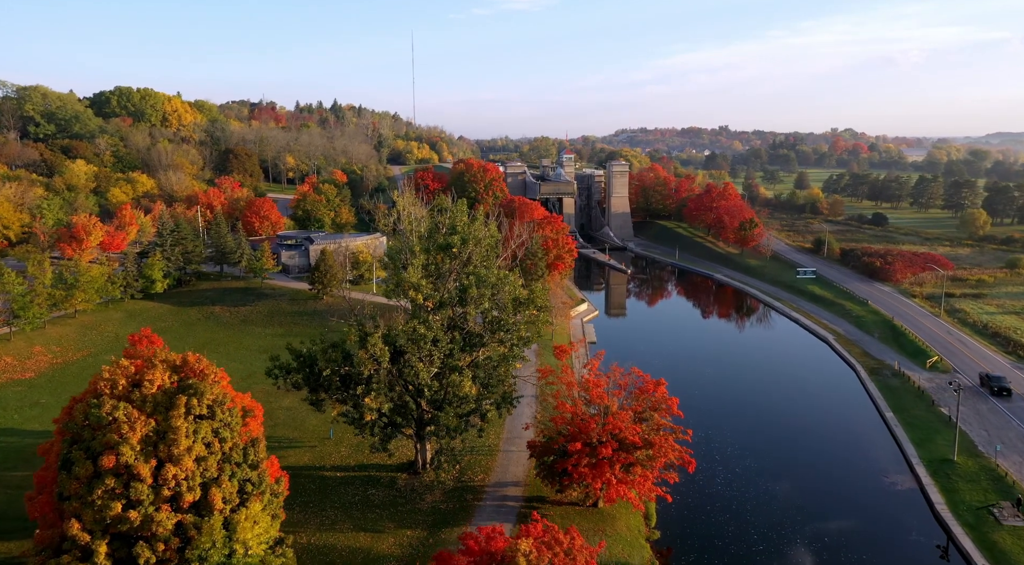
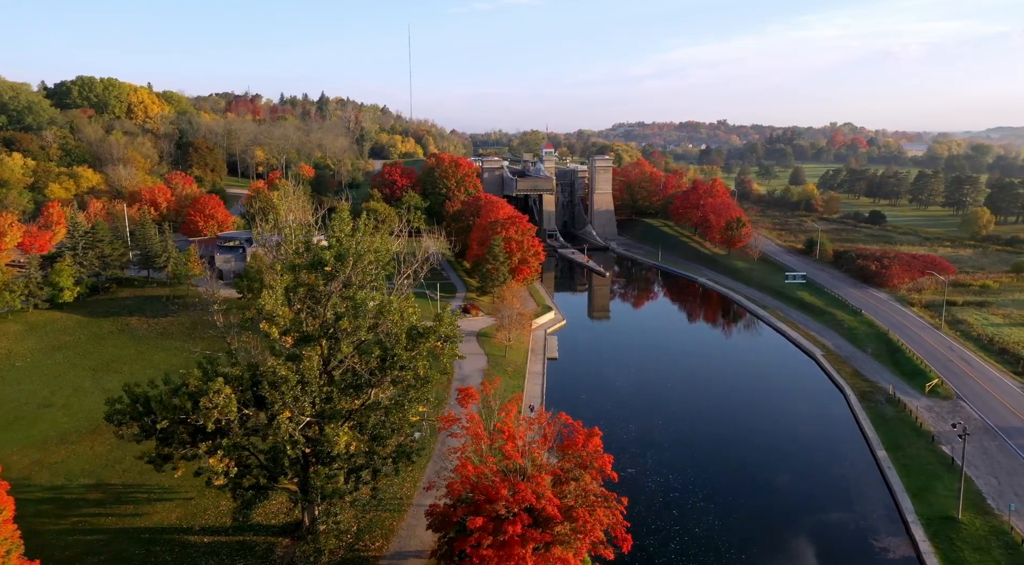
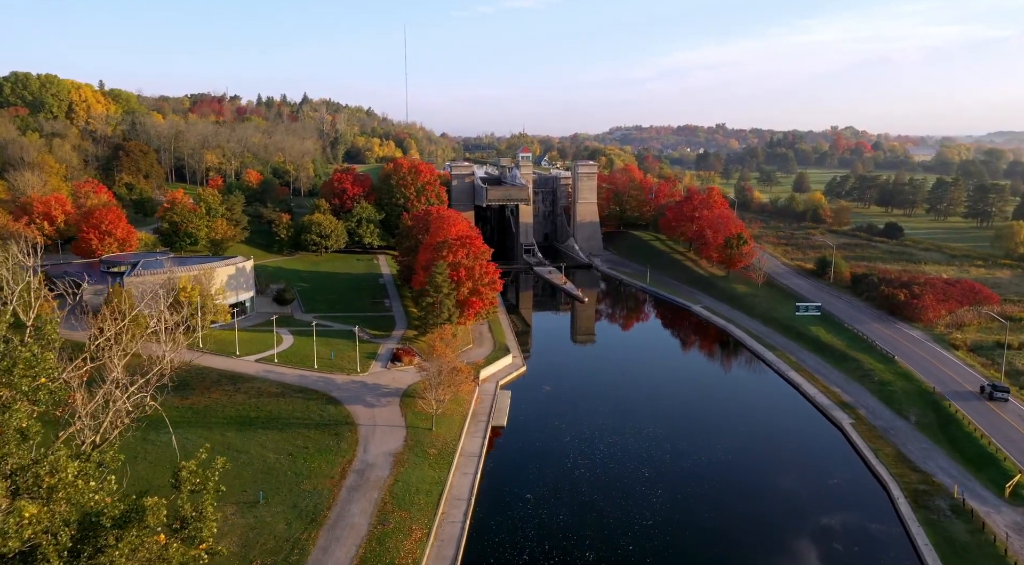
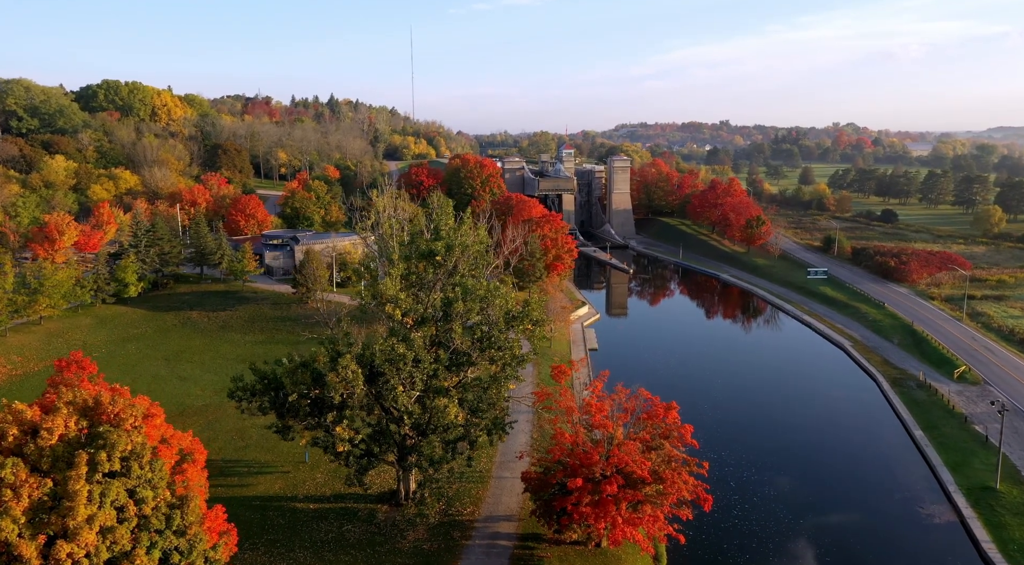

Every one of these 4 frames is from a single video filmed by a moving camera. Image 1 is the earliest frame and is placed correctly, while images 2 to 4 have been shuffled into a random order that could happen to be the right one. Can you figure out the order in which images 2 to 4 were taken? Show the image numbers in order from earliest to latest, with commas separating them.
4, 2, 3
